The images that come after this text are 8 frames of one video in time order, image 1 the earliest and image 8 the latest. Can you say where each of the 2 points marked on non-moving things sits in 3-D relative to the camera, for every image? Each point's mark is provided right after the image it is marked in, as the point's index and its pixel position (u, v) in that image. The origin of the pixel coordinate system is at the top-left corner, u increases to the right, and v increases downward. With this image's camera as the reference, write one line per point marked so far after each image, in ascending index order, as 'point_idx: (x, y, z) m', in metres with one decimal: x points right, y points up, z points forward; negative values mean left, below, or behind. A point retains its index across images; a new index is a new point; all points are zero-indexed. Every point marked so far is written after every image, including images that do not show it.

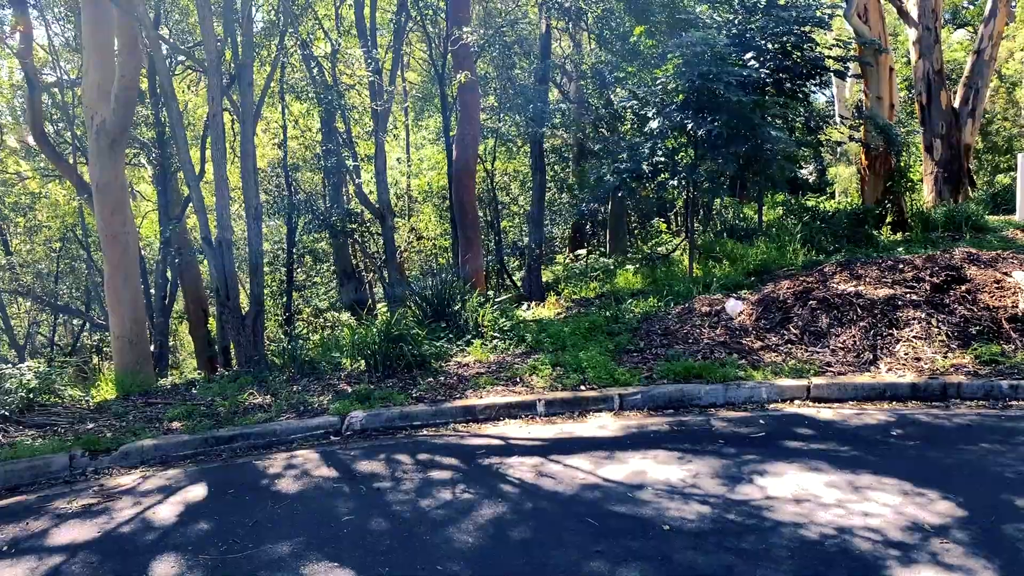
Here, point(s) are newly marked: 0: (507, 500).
0: (0.0, -1.0, +4.2) m
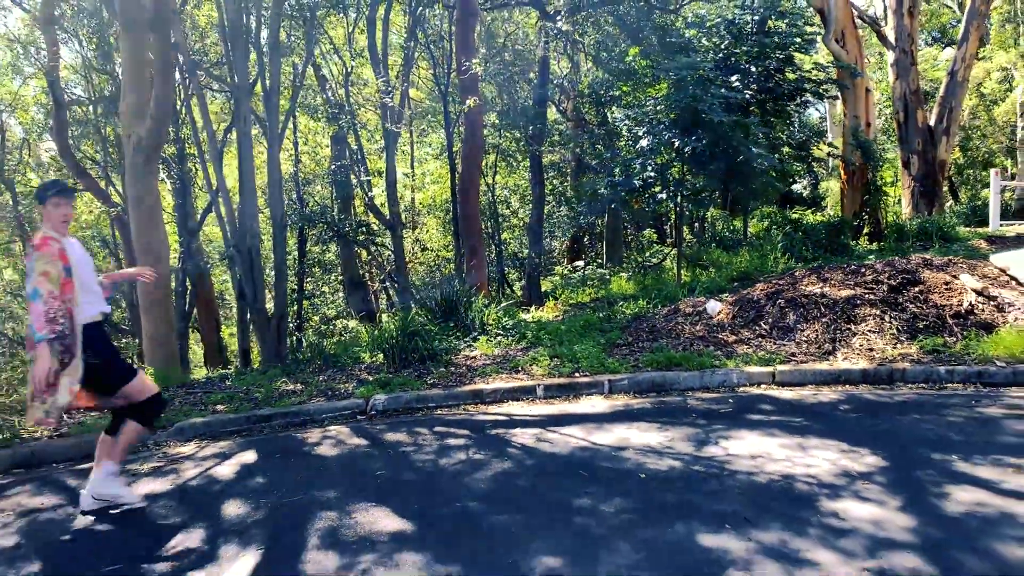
0: (0.0, -1.0, +5.0) m
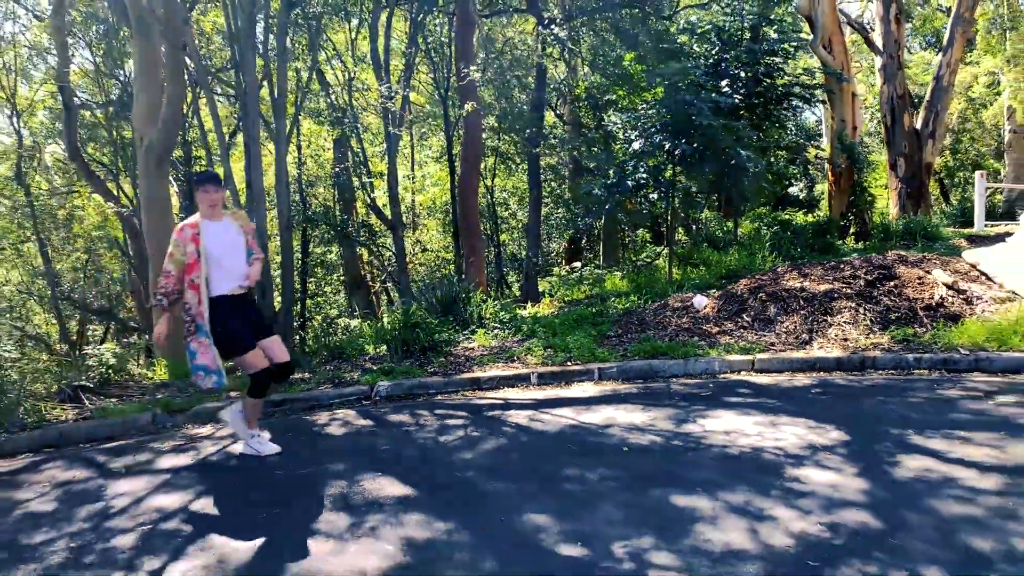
0: (0.0, -0.9, +5.5) m
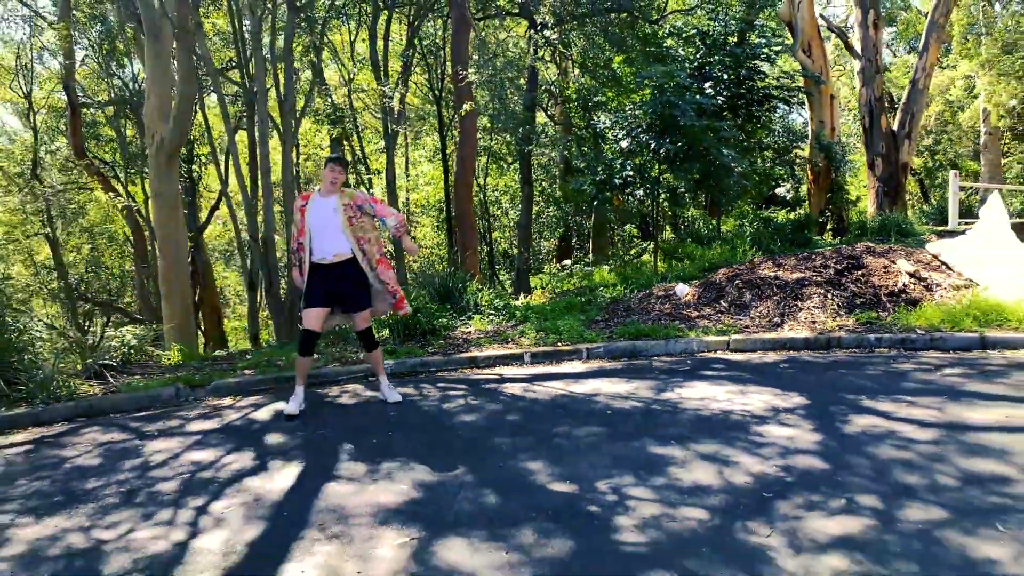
0: (0.0, -0.8, +6.1) m
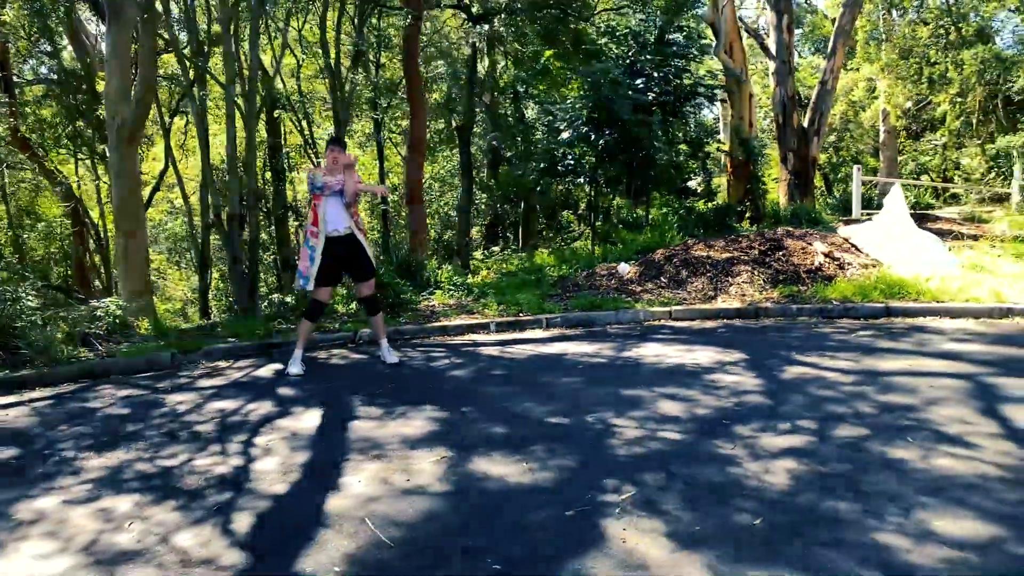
0: (-0.2, -0.6, +6.8) m
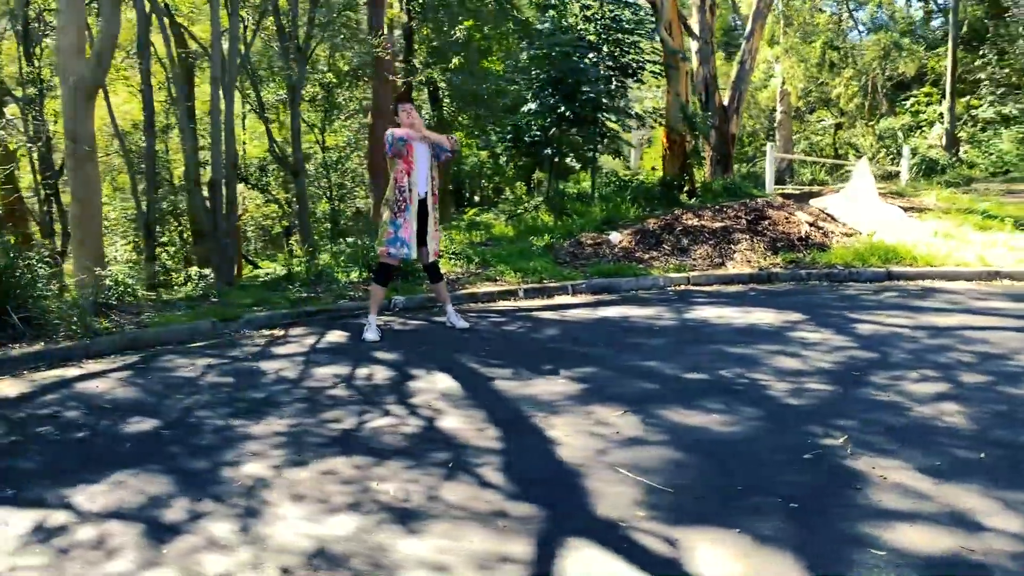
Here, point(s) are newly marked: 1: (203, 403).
0: (+0.3, -0.3, +6.9) m
1: (-1.7, -0.6, +5.1) m
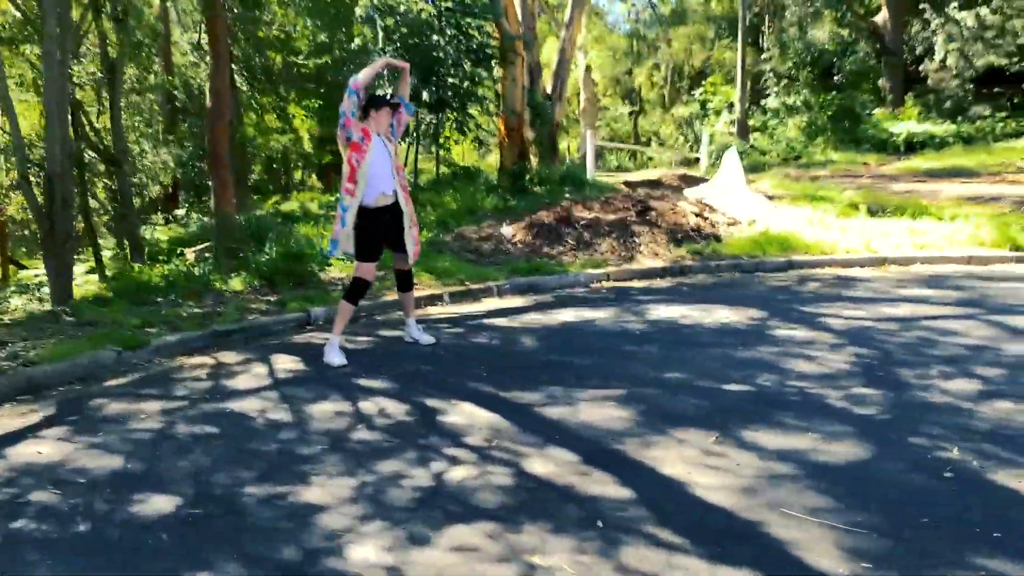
0: (+0.1, -0.3, +6.4) m
1: (-1.4, -0.8, +4.1) m
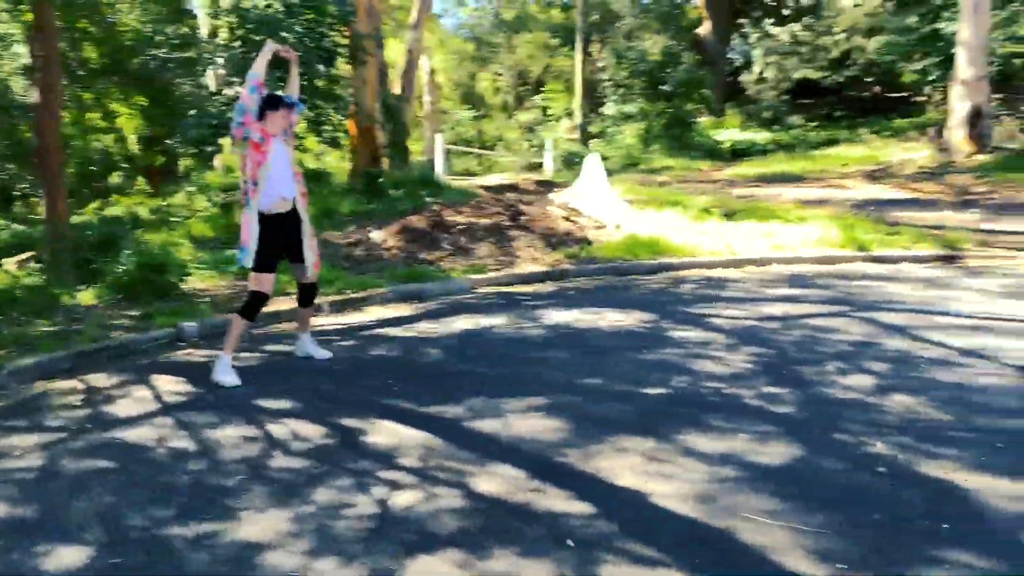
0: (-0.6, -0.4, +6.2) m
1: (-1.6, -0.9, +3.6) m
